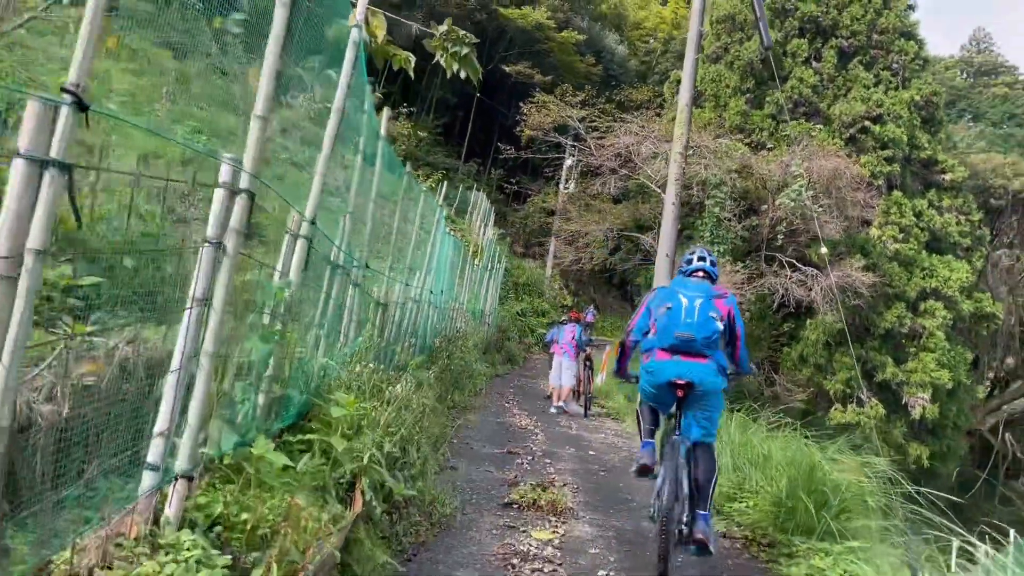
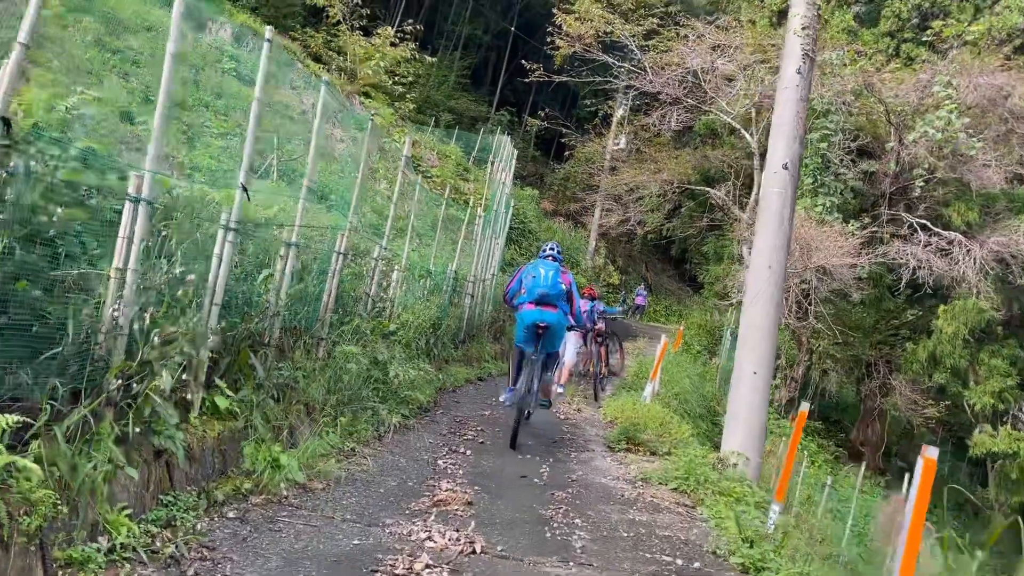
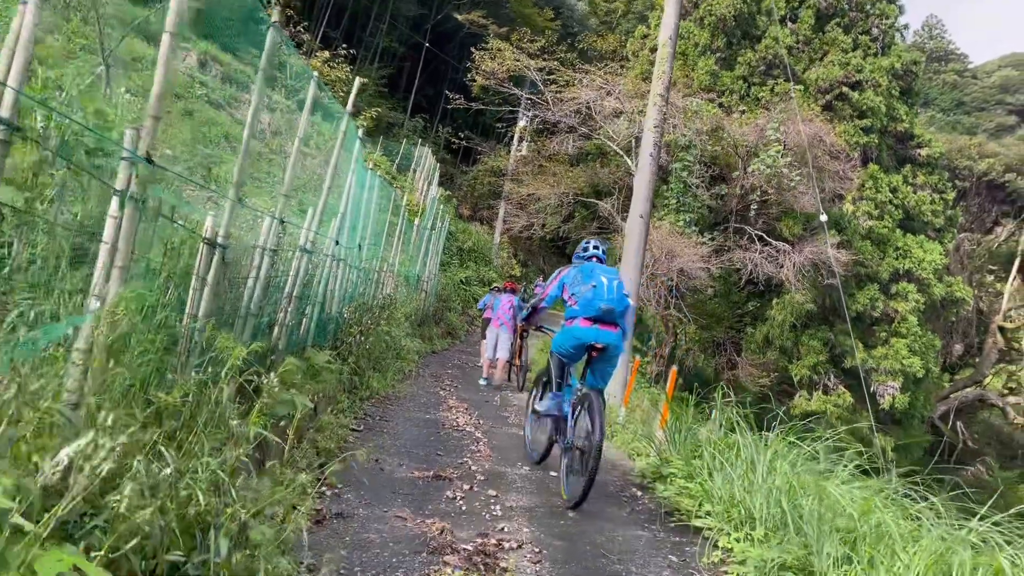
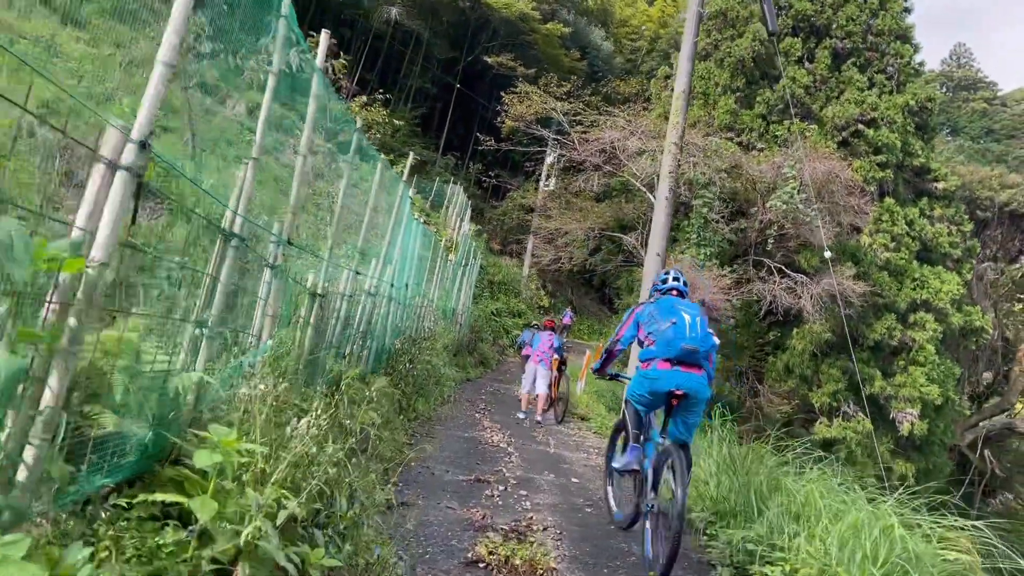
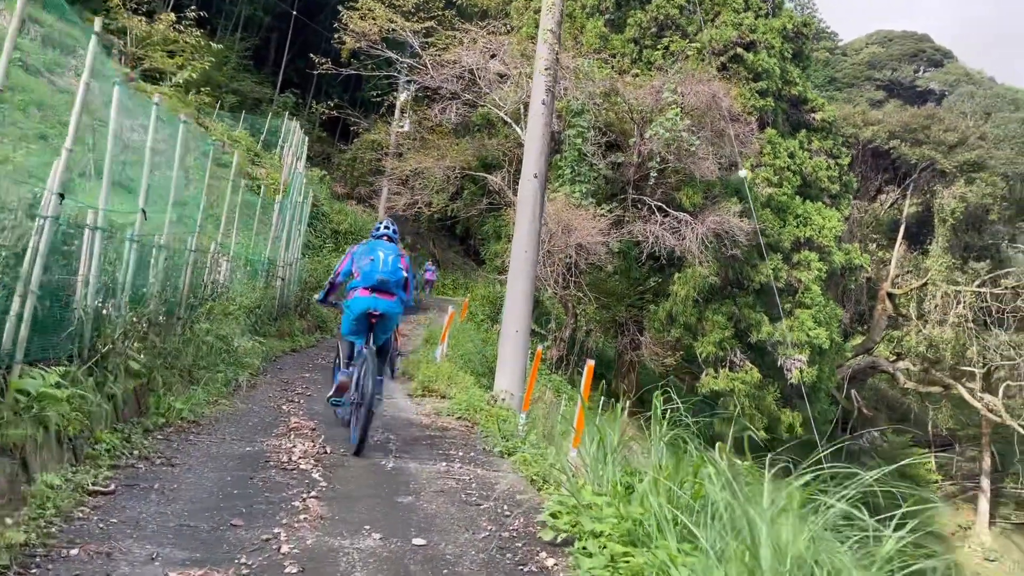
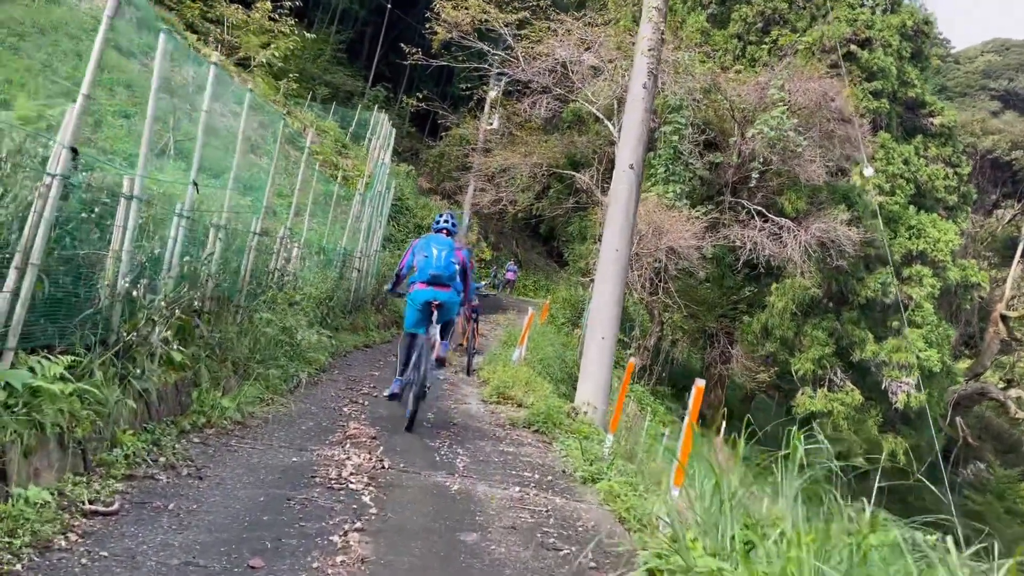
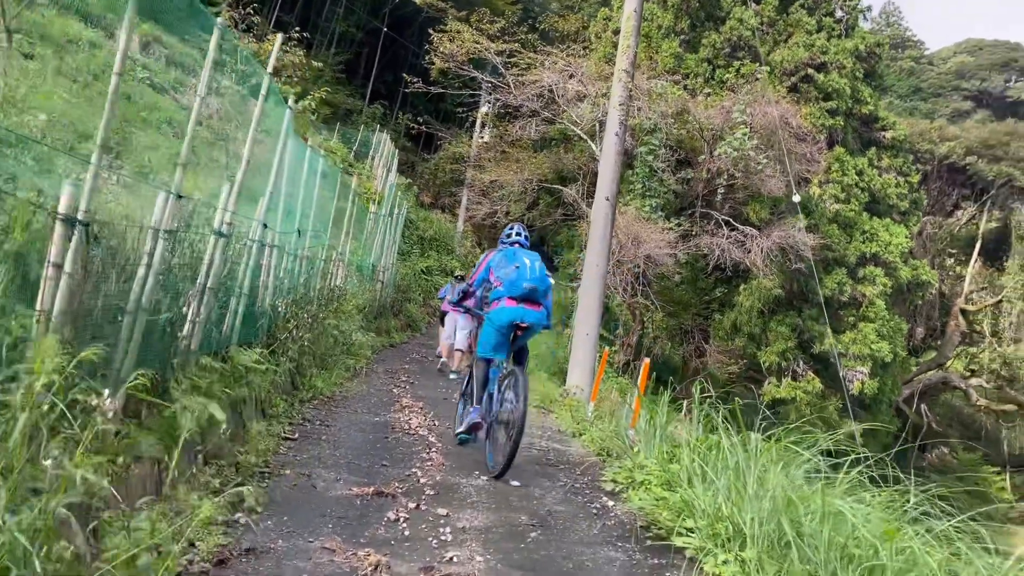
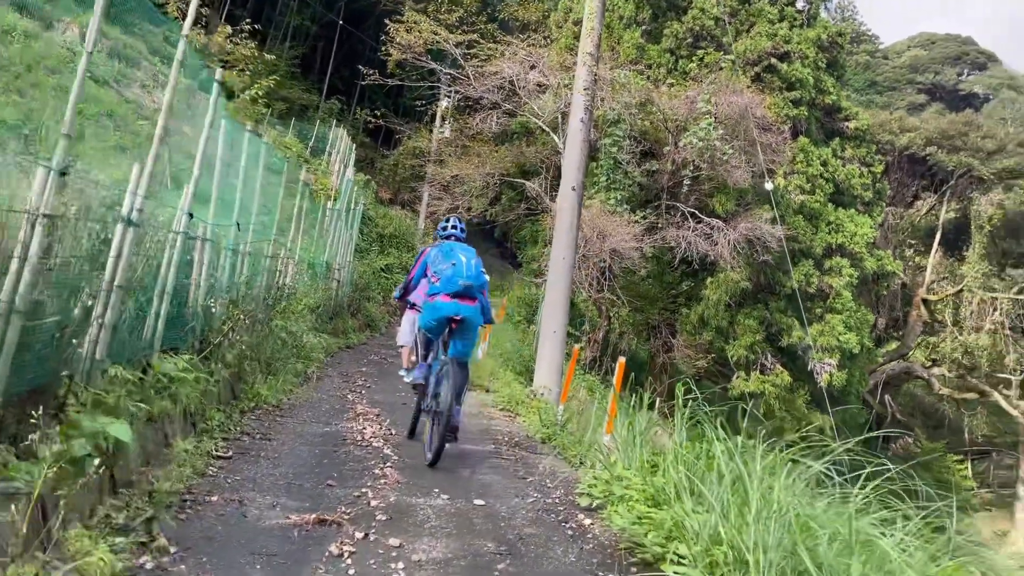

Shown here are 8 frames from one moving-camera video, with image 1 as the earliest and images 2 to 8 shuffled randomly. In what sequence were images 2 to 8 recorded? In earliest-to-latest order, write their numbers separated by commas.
4, 3, 7, 8, 5, 6, 2
